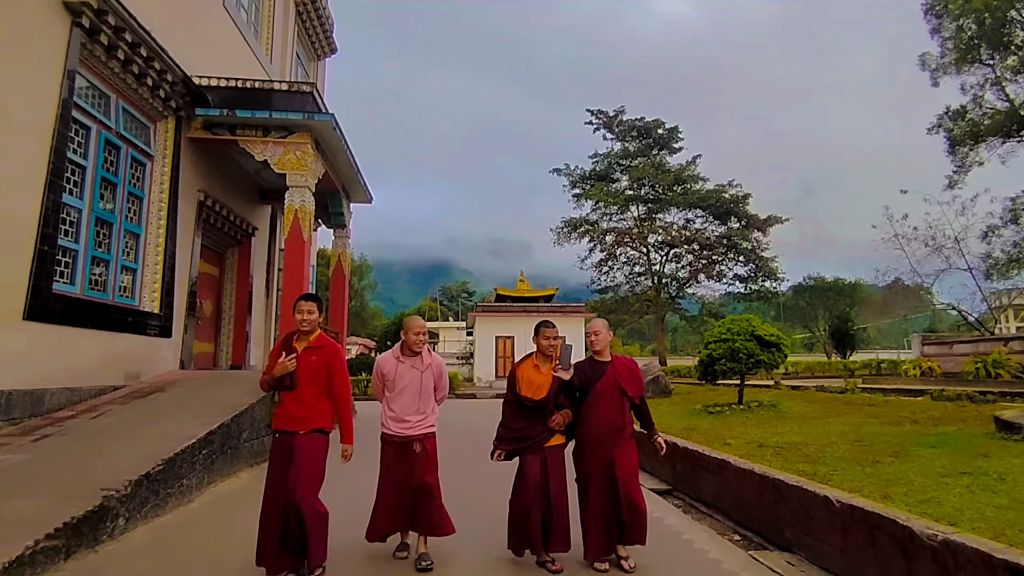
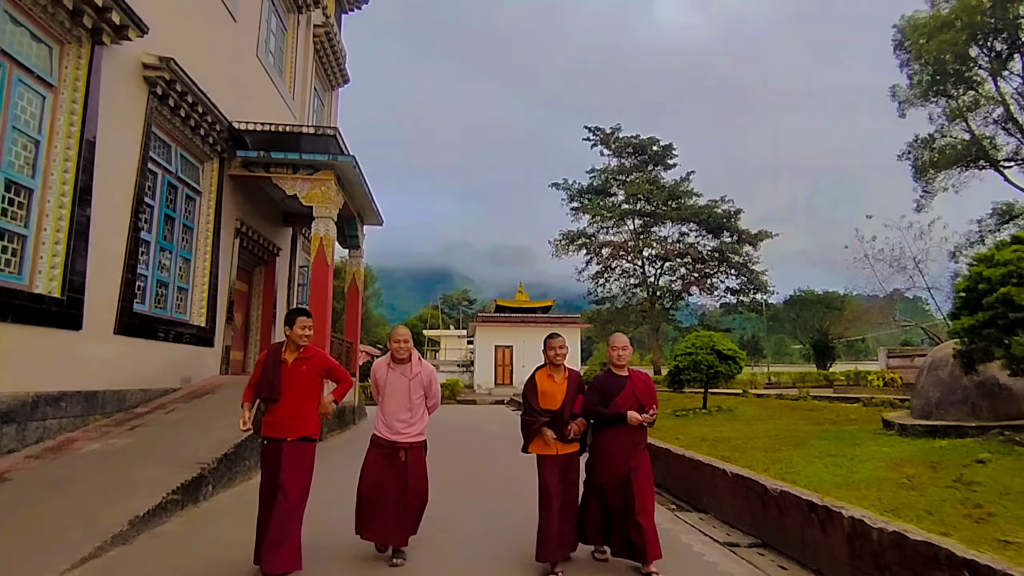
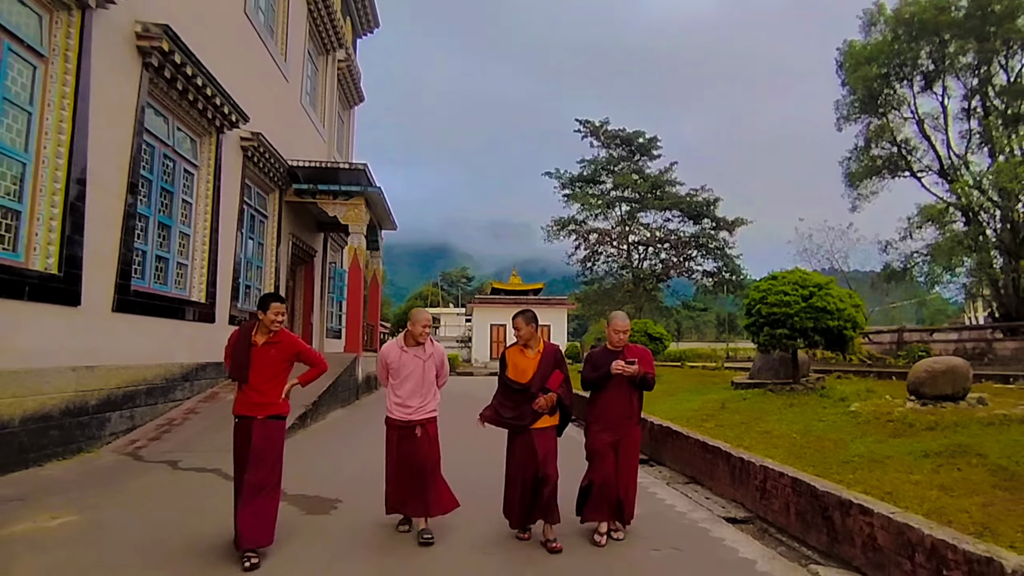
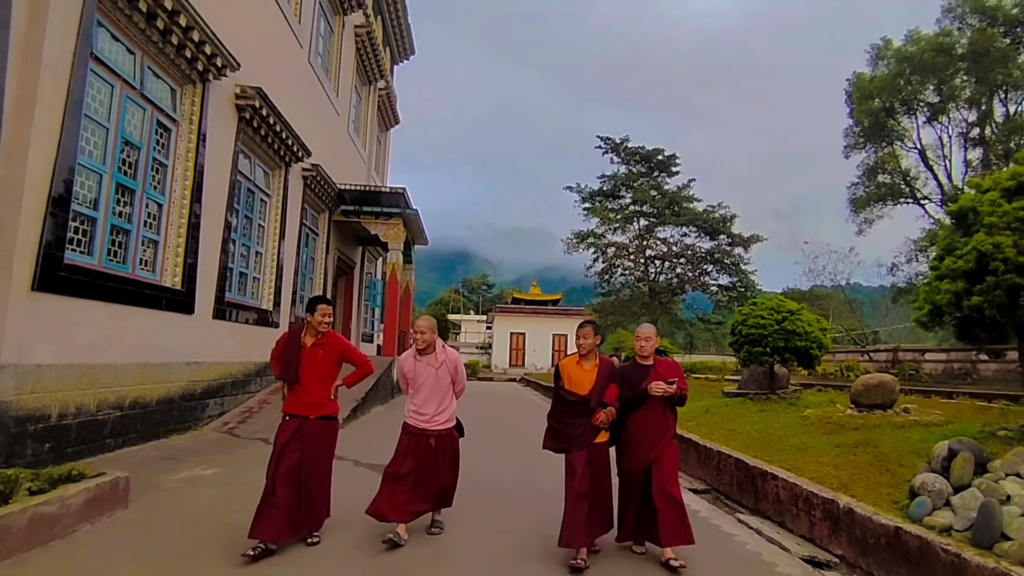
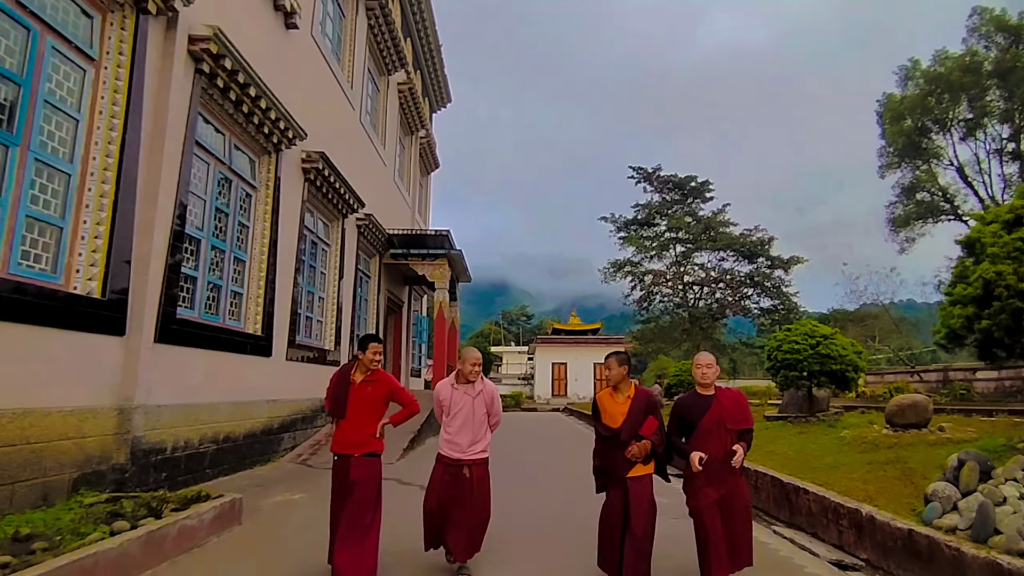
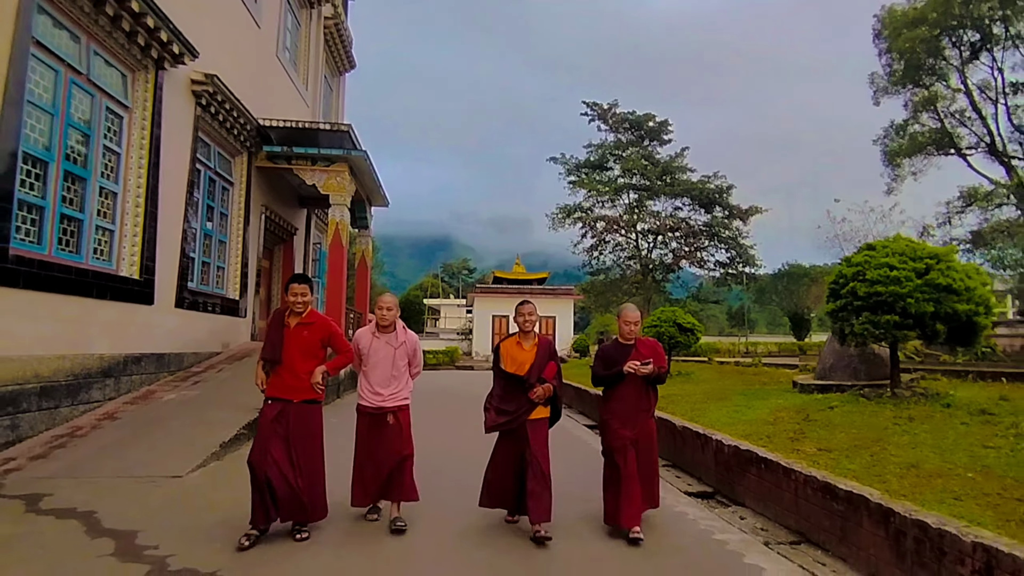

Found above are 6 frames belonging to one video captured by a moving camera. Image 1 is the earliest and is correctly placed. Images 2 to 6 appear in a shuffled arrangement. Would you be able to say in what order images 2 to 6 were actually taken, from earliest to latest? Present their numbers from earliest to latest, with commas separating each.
2, 6, 3, 4, 5
